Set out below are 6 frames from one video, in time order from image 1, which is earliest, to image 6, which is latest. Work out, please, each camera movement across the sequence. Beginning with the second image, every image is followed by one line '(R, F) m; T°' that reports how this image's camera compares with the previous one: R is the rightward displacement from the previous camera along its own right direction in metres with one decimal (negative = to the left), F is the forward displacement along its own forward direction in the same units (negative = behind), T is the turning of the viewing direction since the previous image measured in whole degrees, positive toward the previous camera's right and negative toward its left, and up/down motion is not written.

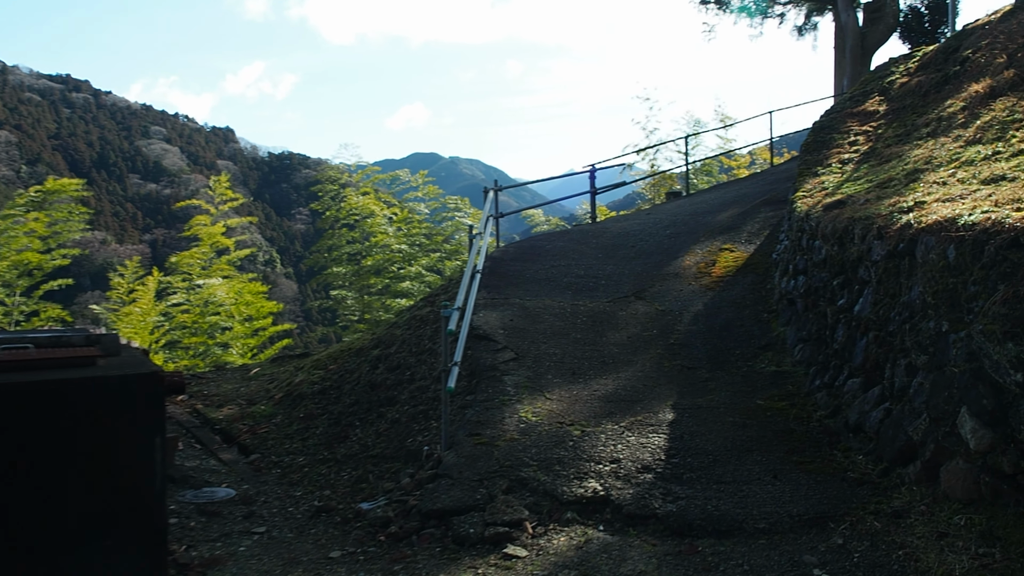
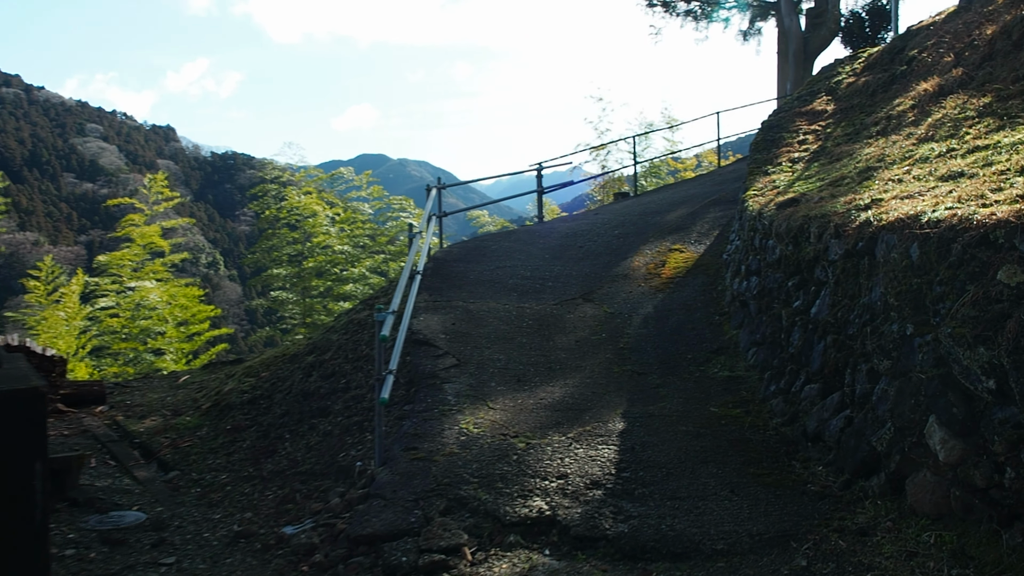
(+0.1, +0.4) m; +4°
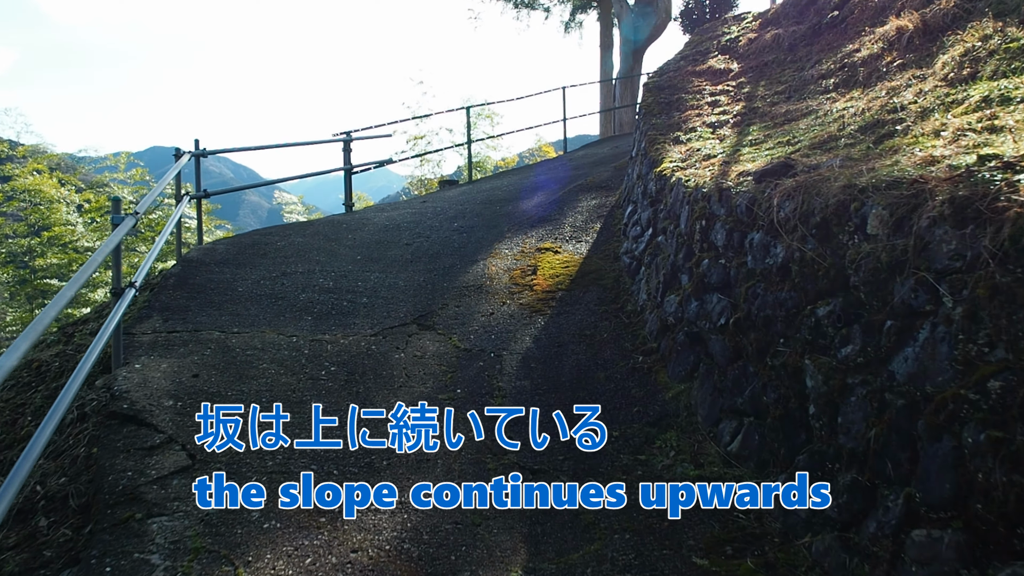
(+0.1, +2.7) m; +15°
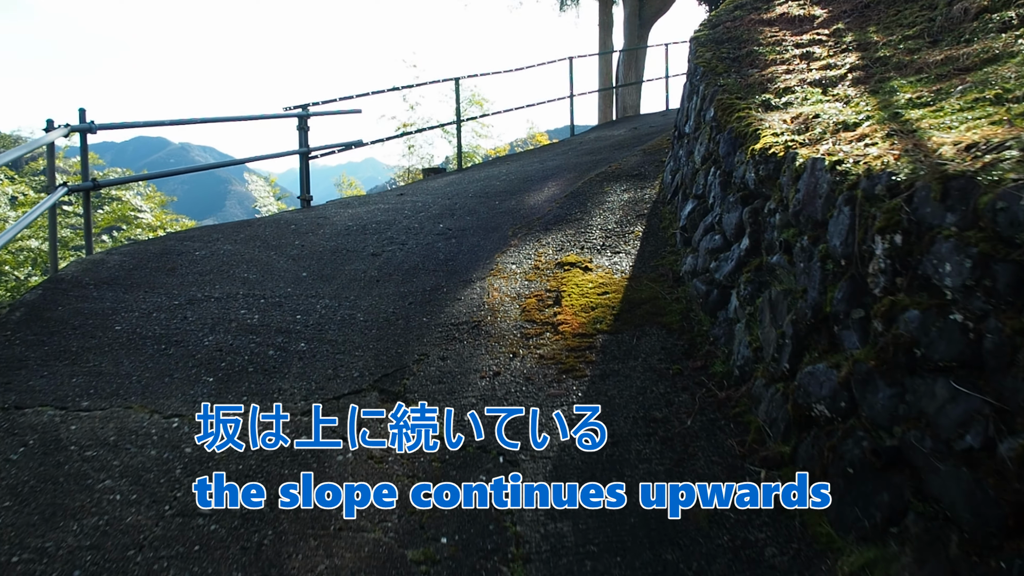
(-0.1, +1.7) m; +1°
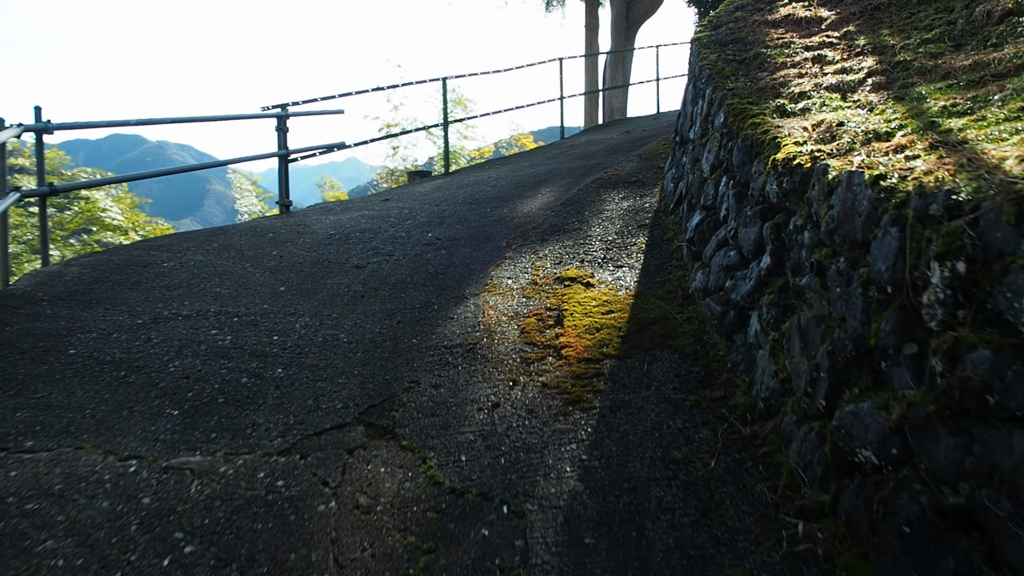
(-0.1, +0.3) m; +1°
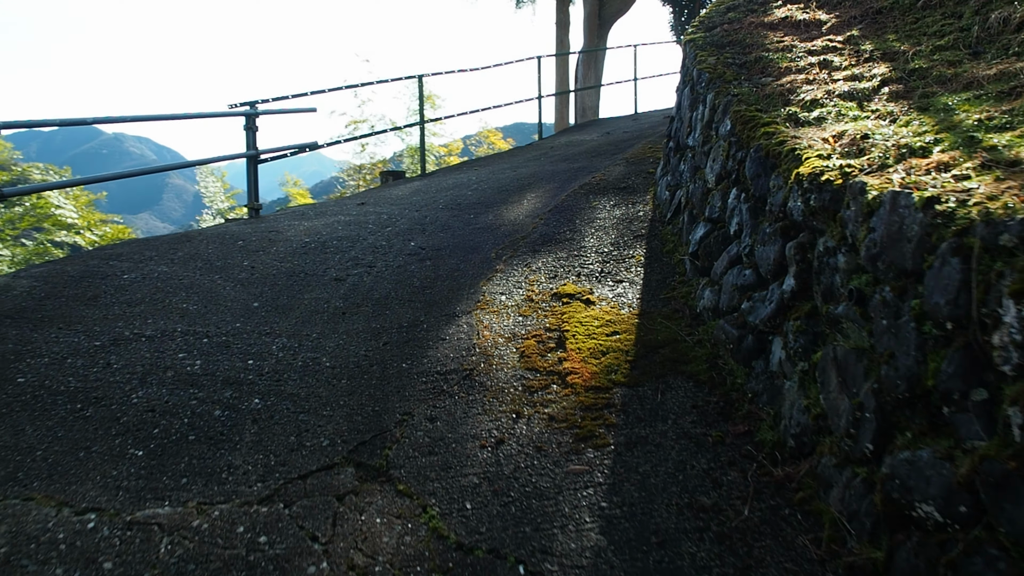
(-0.1, +0.2) m; +3°
